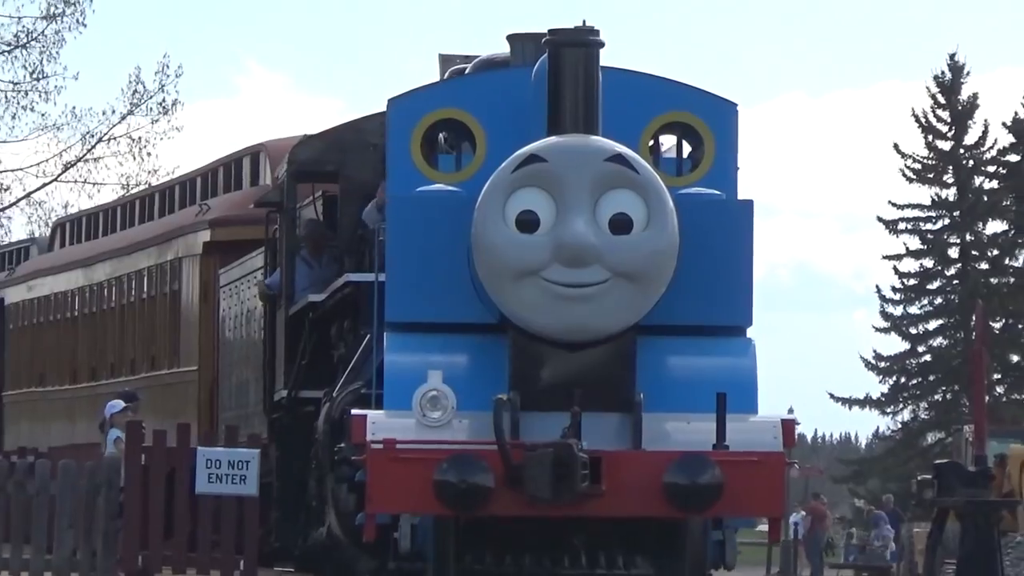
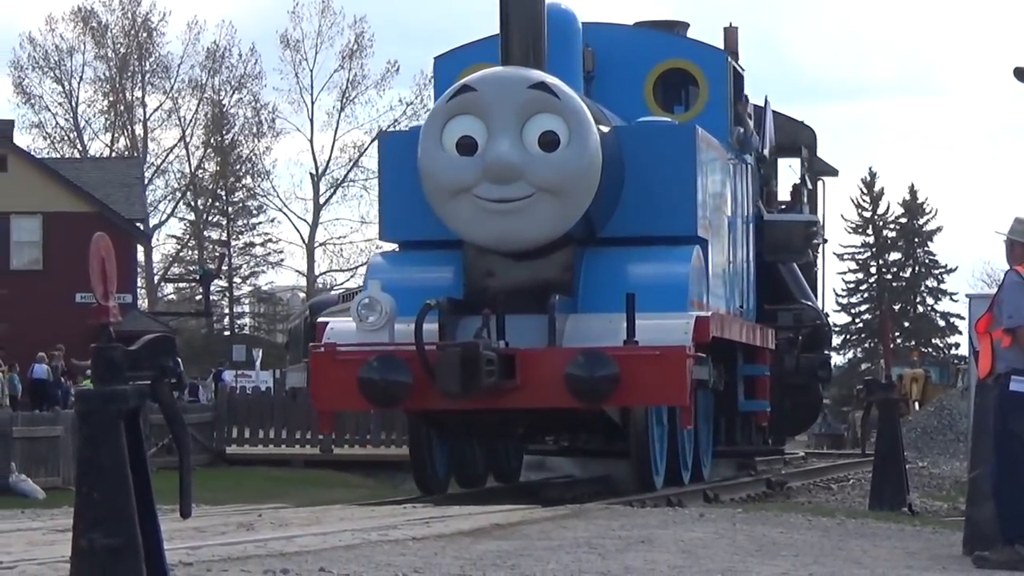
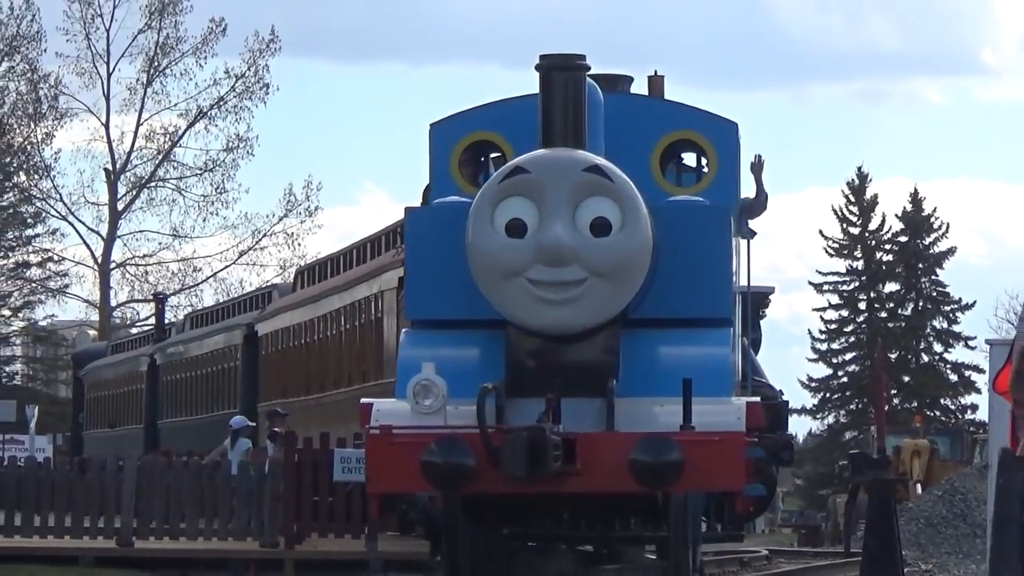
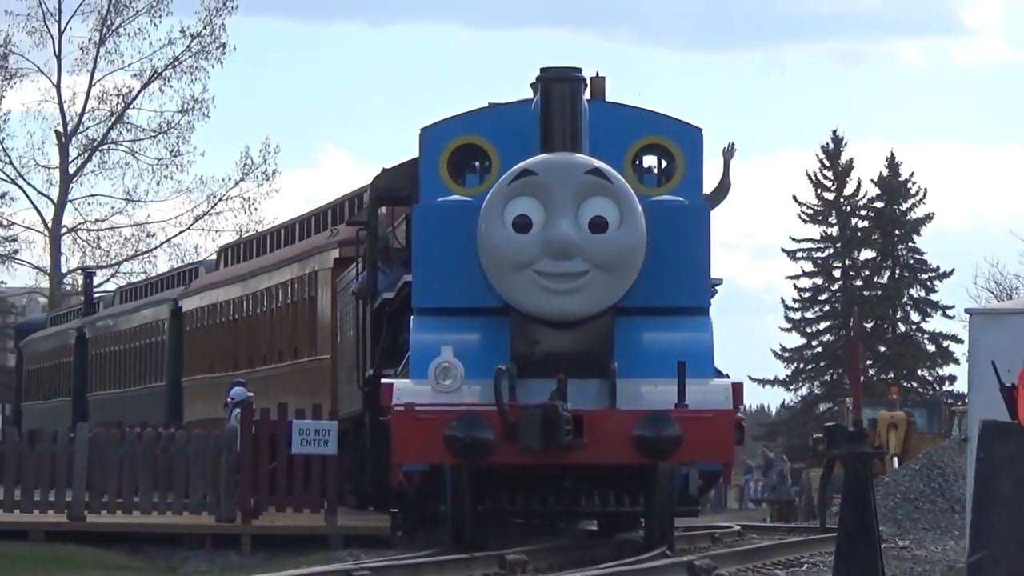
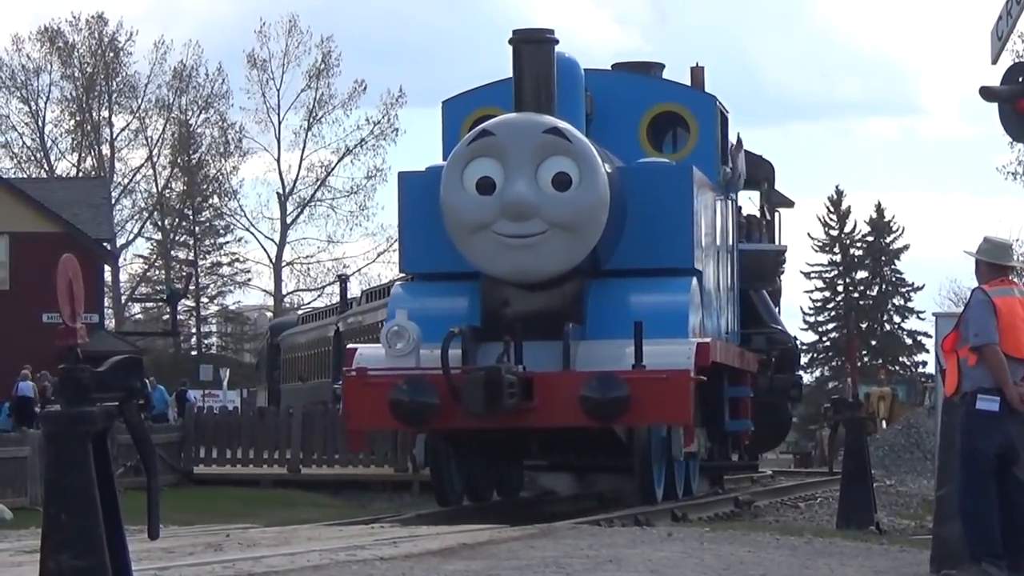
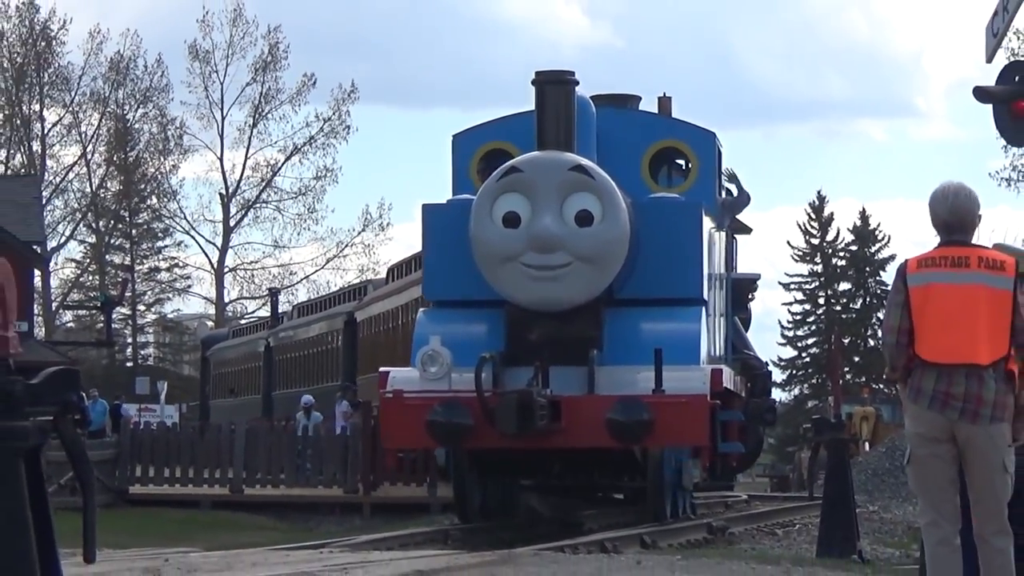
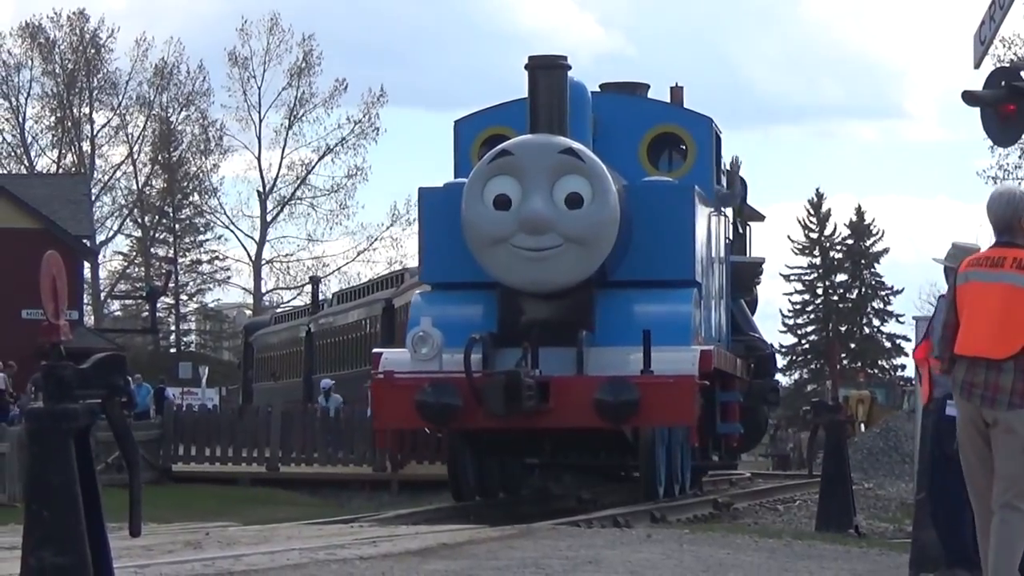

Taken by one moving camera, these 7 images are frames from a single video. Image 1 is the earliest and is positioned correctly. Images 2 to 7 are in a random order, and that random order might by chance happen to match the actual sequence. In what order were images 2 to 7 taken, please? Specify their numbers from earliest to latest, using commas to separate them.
4, 3, 6, 7, 5, 2
